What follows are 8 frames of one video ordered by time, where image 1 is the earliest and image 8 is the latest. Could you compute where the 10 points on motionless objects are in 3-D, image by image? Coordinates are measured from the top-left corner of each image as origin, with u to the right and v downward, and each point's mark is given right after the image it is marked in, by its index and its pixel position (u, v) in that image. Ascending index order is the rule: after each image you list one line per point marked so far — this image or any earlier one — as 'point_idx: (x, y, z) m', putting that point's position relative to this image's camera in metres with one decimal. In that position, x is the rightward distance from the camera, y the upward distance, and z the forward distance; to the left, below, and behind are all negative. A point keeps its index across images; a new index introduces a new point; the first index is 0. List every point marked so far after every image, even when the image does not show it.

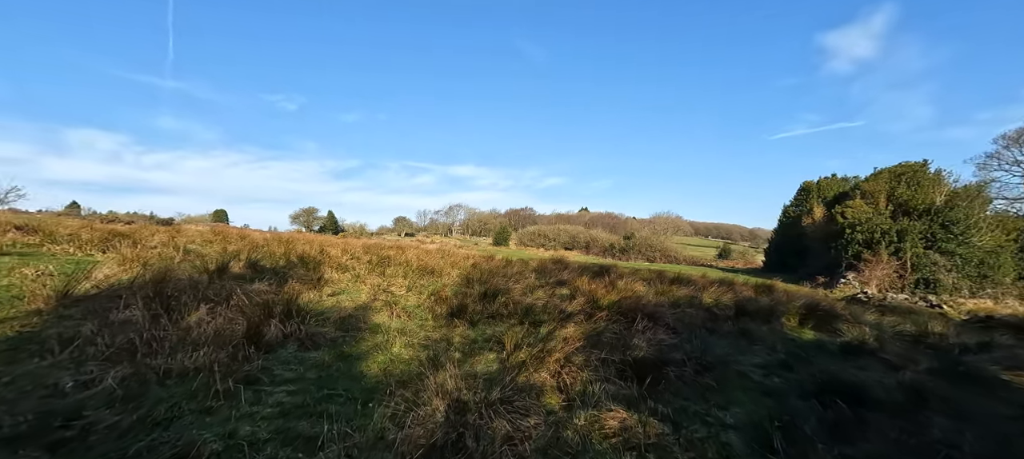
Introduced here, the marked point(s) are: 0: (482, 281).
0: (-0.7, -1.1, +9.5) m
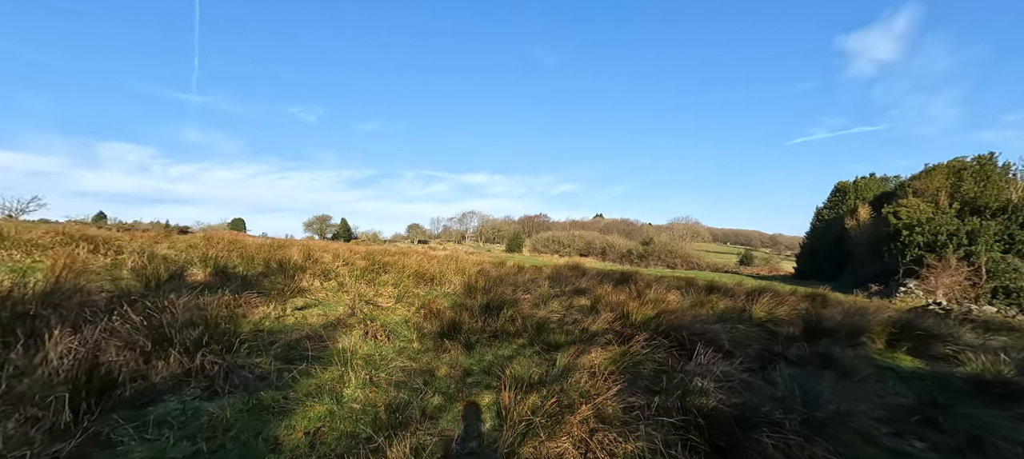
0: (-0.5, -1.1, +8.1) m
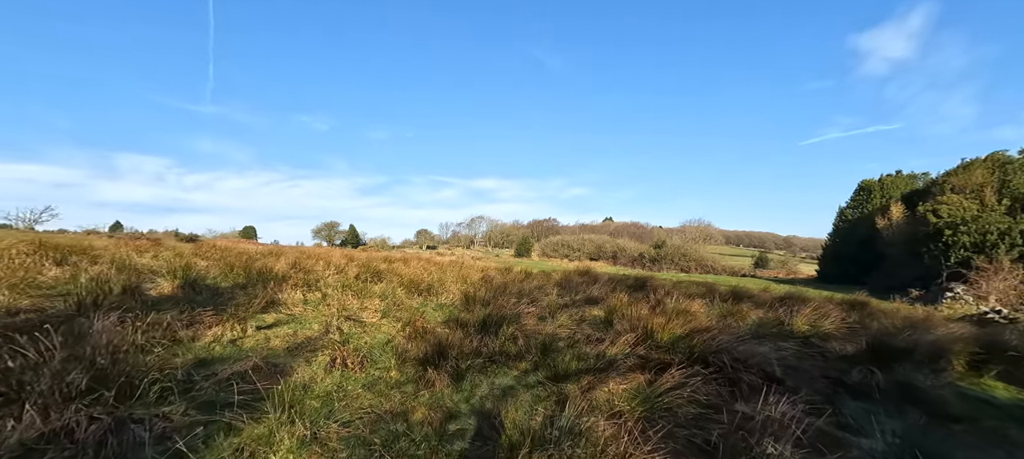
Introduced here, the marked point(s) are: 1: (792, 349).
0: (-0.4, -1.2, +7.2) m
1: (+2.7, -1.2, +4.4) m
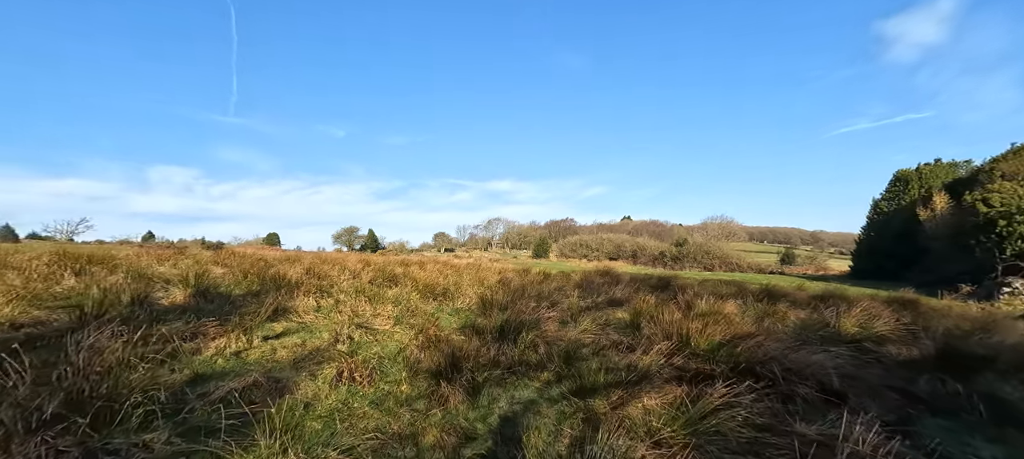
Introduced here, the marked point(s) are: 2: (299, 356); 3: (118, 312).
0: (-0.1, -1.2, +6.9) m
1: (+2.9, -1.1, +3.9) m
2: (-2.0, -1.2, +4.3) m
3: (-4.4, -0.9, +5.1) m
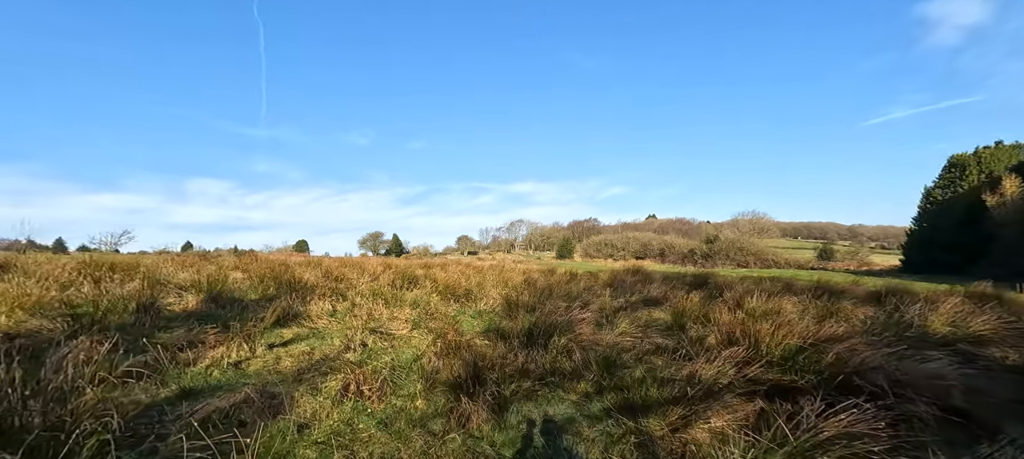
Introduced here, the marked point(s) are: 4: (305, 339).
0: (+0.3, -1.1, +6.3) m
1: (+3.1, -0.9, +3.2) m
2: (-1.7, -1.1, +3.8) m
3: (-4.1, -0.9, +4.8) m
4: (-2.2, -1.2, +4.8) m
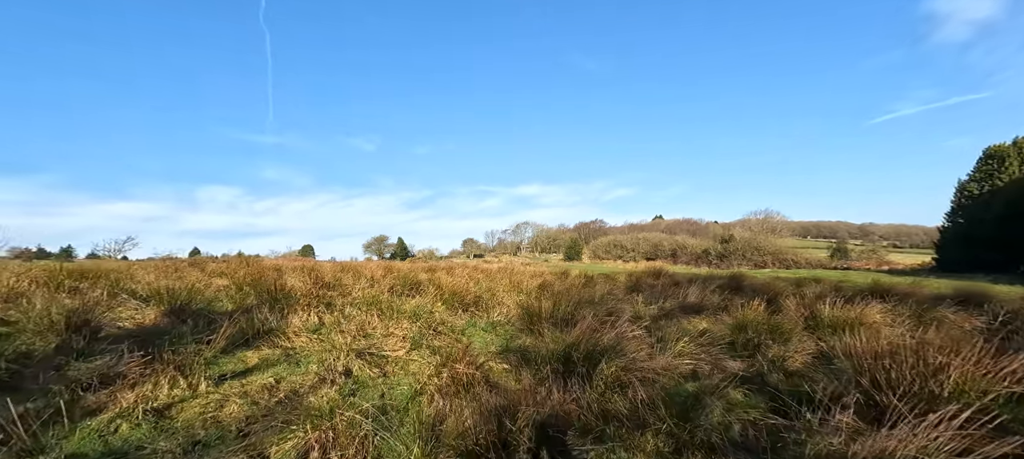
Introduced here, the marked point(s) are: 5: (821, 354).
0: (+0.5, -1.0, +5.2) m
1: (+3.3, -0.8, +2.1) m
2: (-1.5, -1.1, +2.7) m
3: (-3.9, -0.9, +3.7) m
4: (-2.0, -1.1, +3.7) m
5: (+2.8, -1.1, +4.2) m
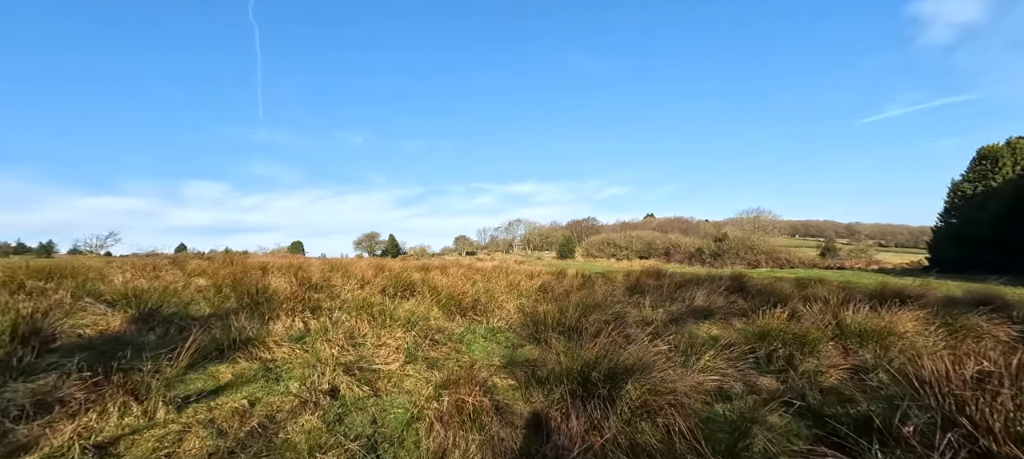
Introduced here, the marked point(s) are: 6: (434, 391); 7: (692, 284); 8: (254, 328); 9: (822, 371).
0: (+0.5, -1.0, +4.8) m
1: (+3.4, -0.9, +1.7) m
2: (-1.4, -1.1, +2.3) m
3: (-3.8, -0.9, +3.2) m
4: (-1.9, -1.1, +3.3) m
5: (+2.9, -1.2, +3.8) m
6: (-0.5, -1.1, +3.1) m
7: (+3.9, -1.2, +9.8) m
8: (-2.6, -1.0, +4.5) m
9: (+2.5, -0.9, +3.7) m
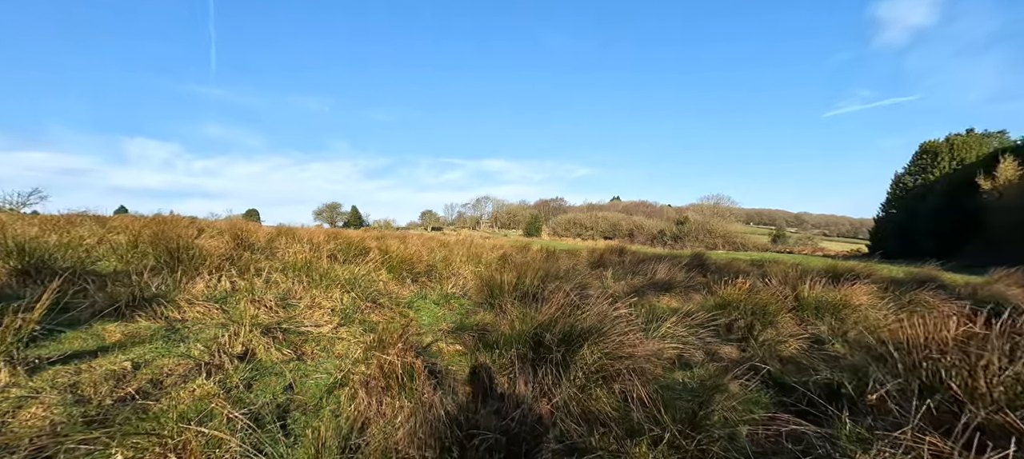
0: (+0.1, -0.6, +4.5) m
1: (+3.2, -0.7, +1.7) m
2: (-1.7, -0.7, +1.8) m
3: (-4.2, -0.4, +2.5) m
4: (-2.2, -0.7, +2.8) m
5: (+2.5, -0.9, +3.7) m
6: (-0.9, -0.7, +2.7) m
7: (+3.0, -0.6, +9.7) m
8: (-3.0, -0.5, +3.9) m
9: (+2.1, -0.6, +3.5) m
